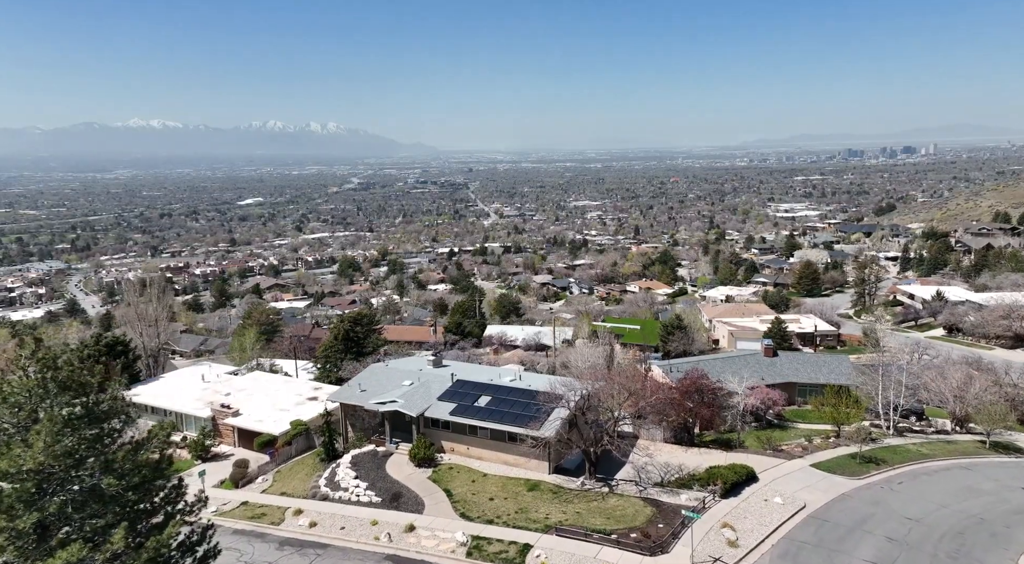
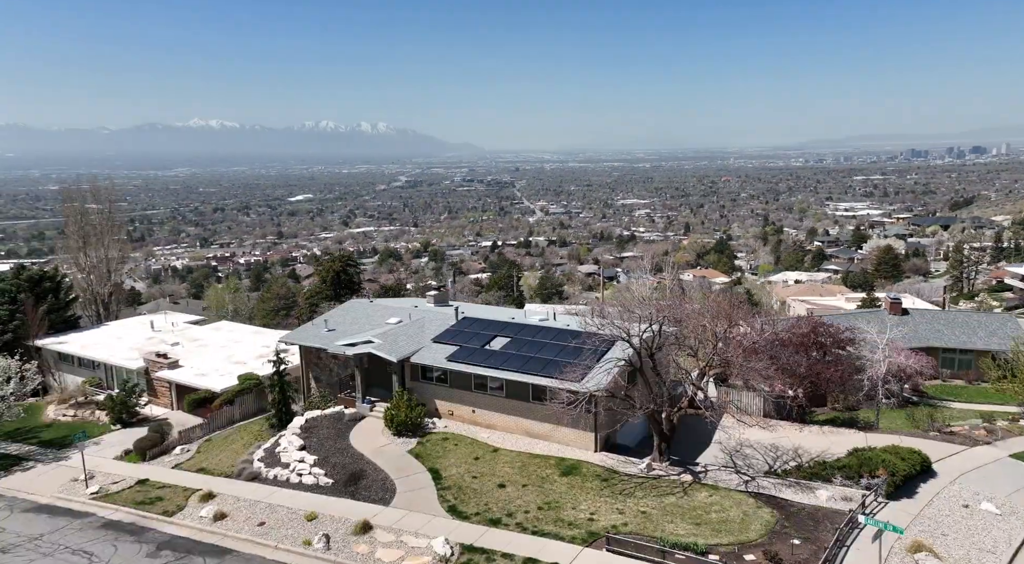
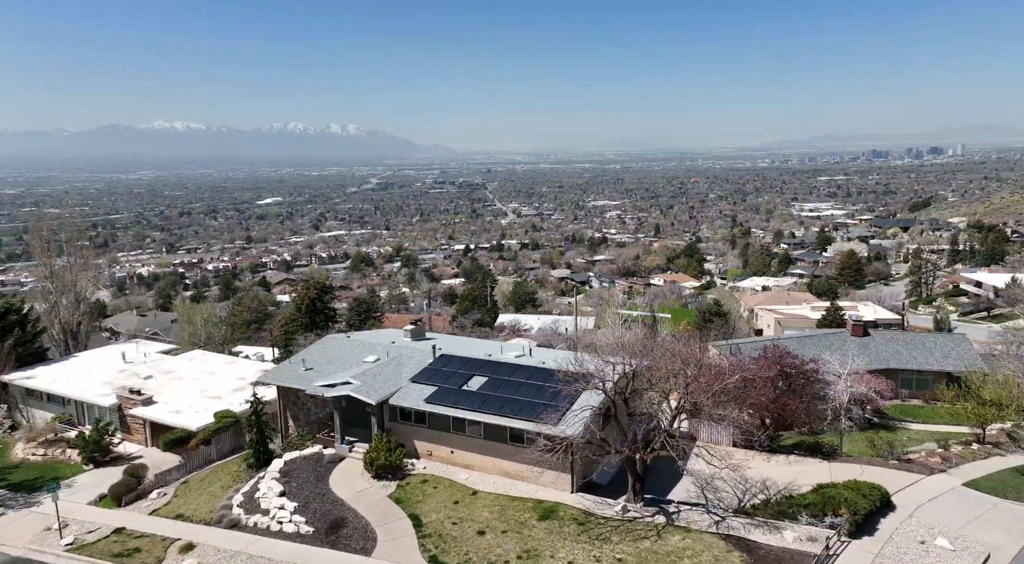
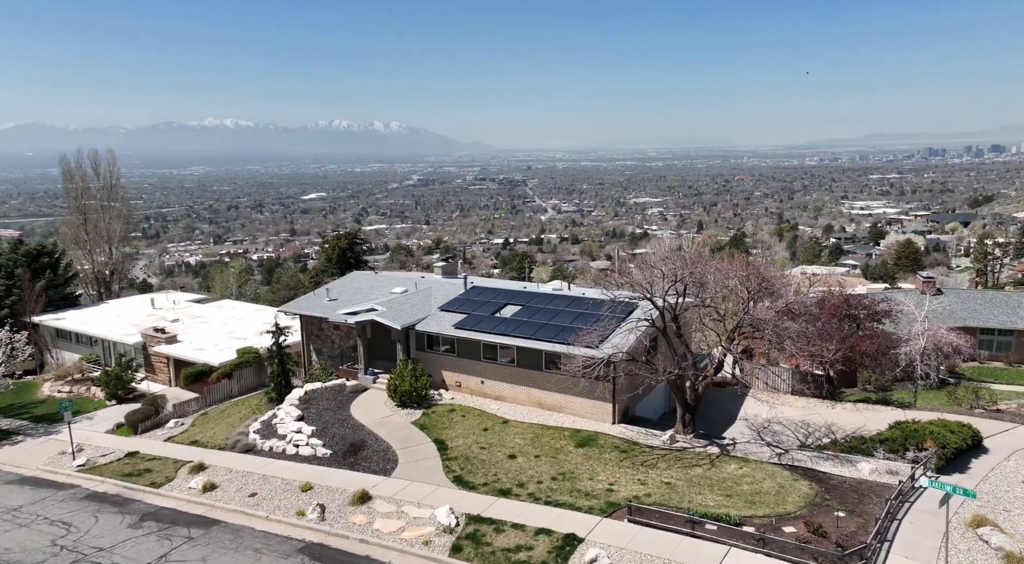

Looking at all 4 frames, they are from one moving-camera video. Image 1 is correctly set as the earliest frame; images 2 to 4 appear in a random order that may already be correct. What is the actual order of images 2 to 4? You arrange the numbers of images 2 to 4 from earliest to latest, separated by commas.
3, 2, 4
